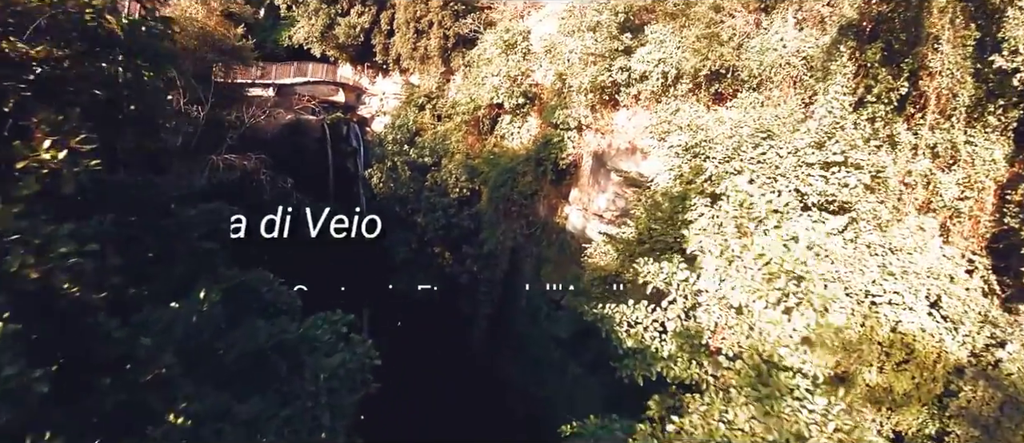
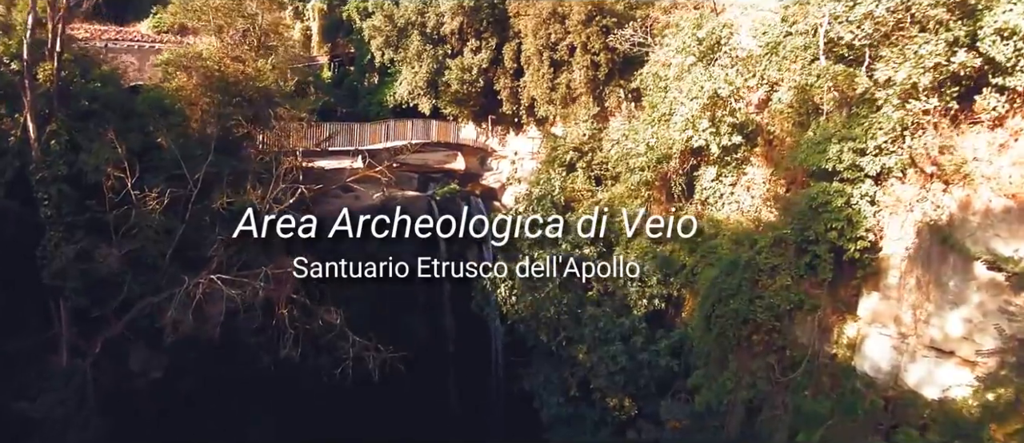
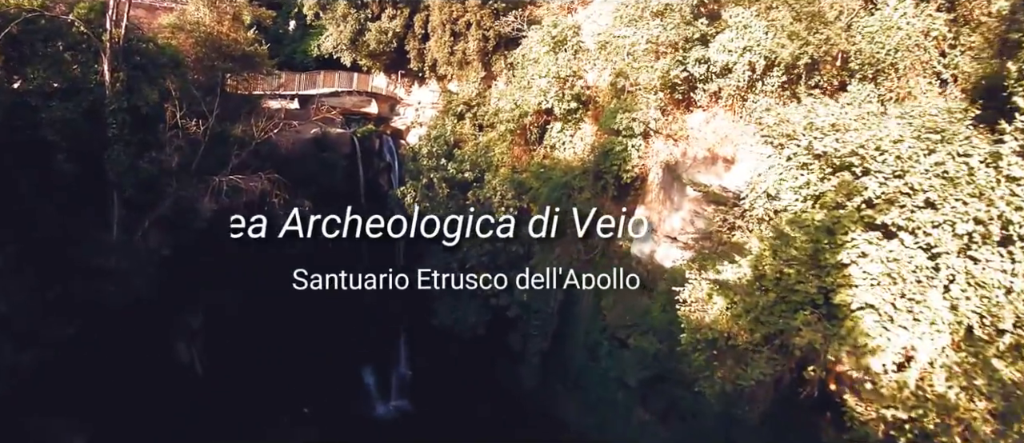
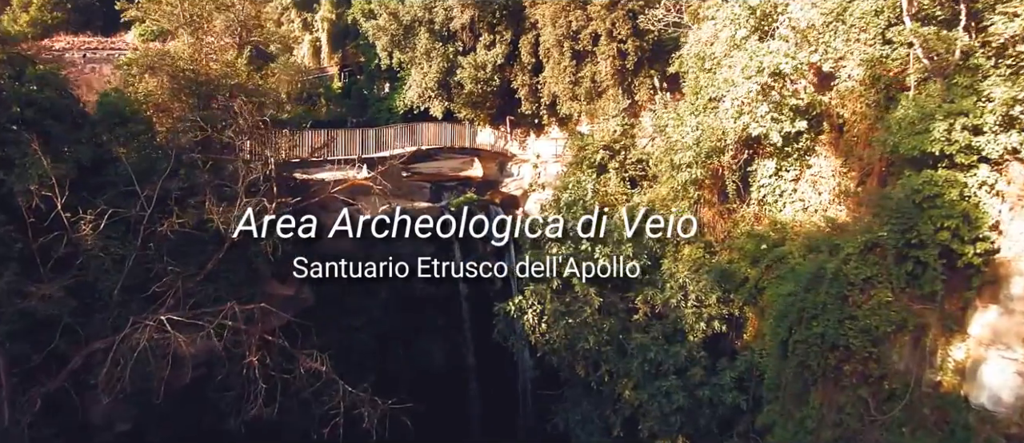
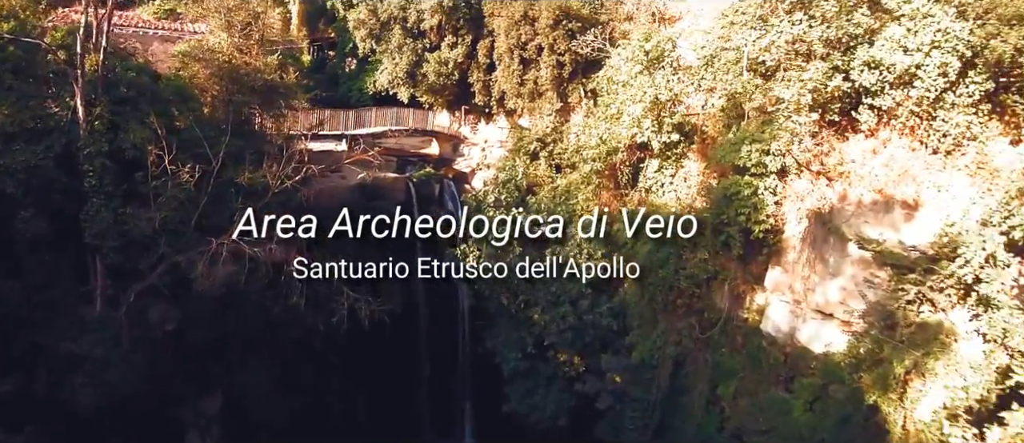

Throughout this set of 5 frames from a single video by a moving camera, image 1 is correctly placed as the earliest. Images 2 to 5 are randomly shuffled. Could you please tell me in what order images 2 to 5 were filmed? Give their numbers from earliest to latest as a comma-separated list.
3, 5, 2, 4
